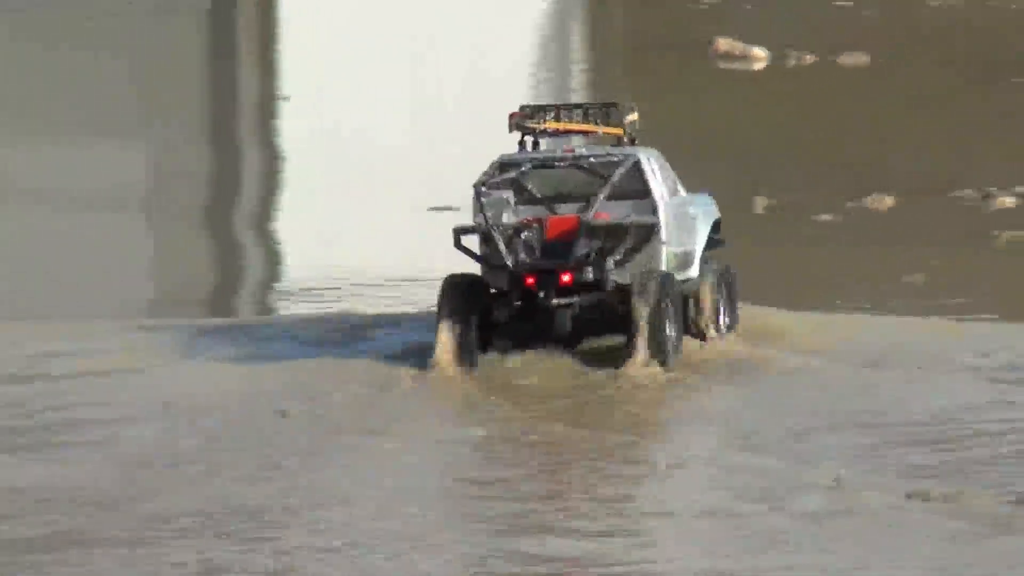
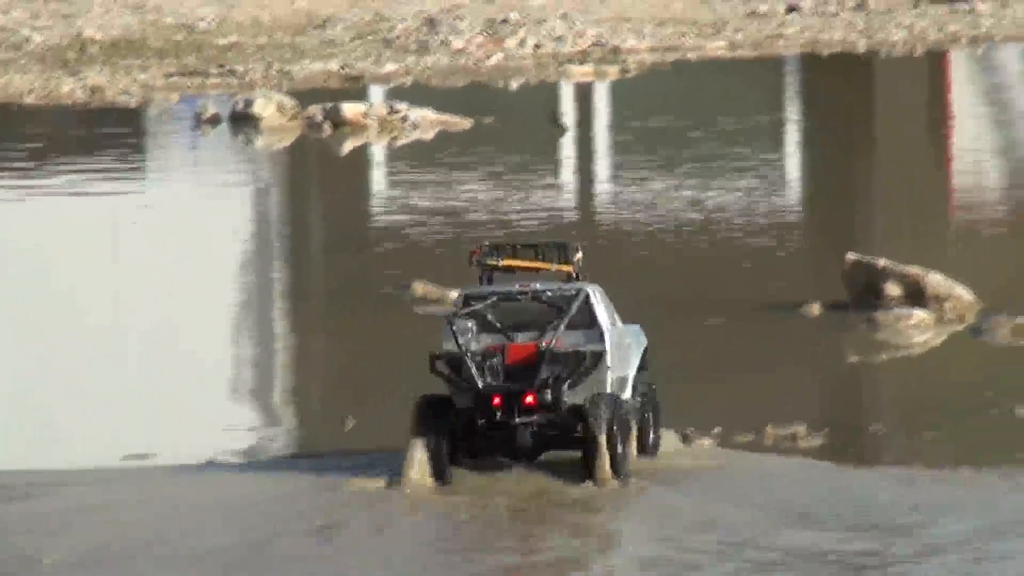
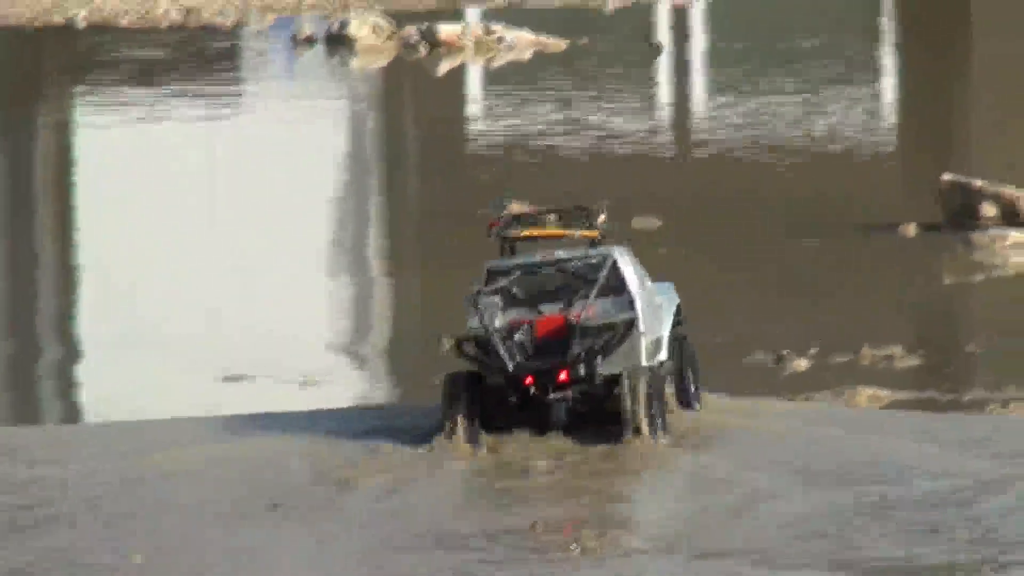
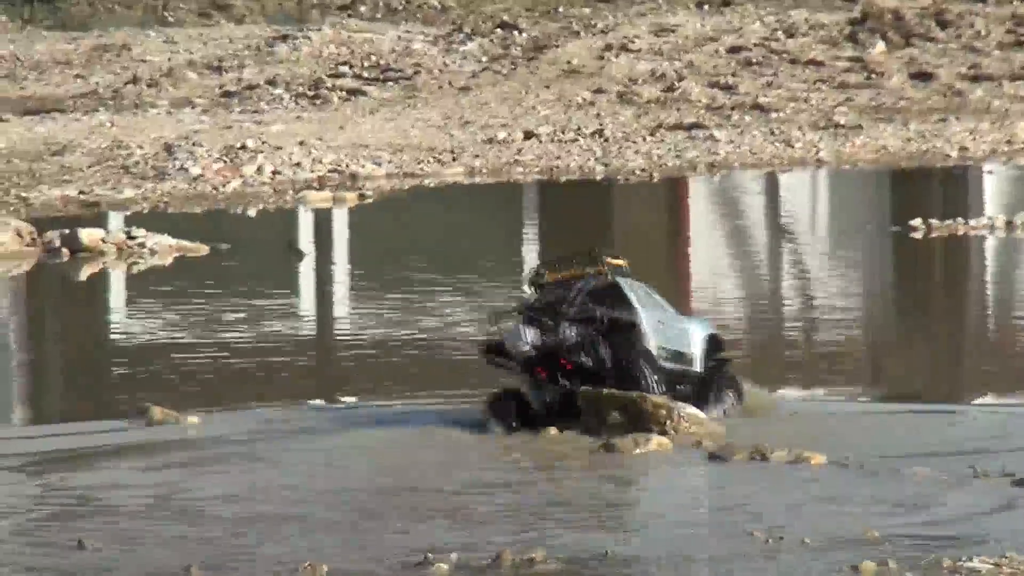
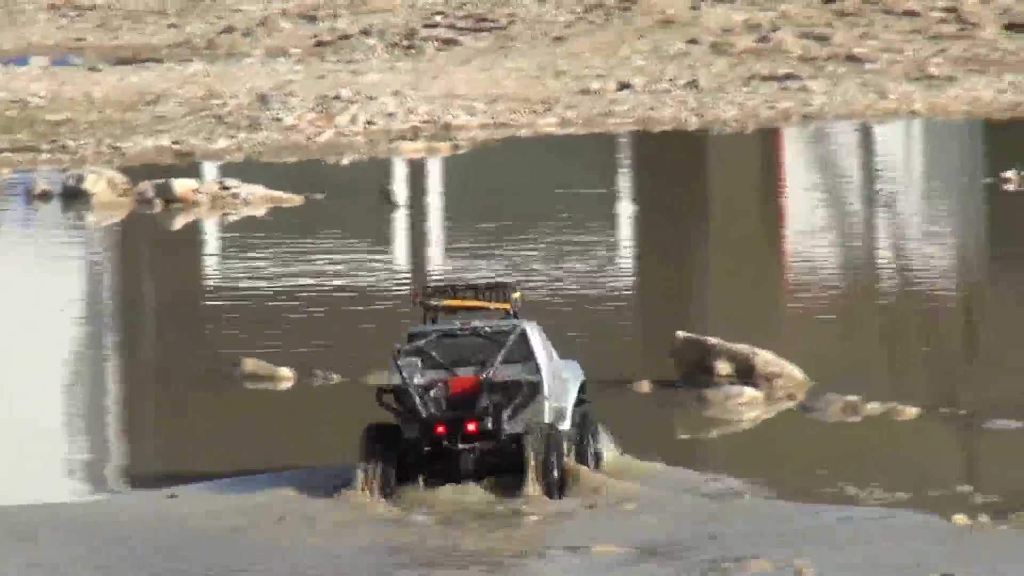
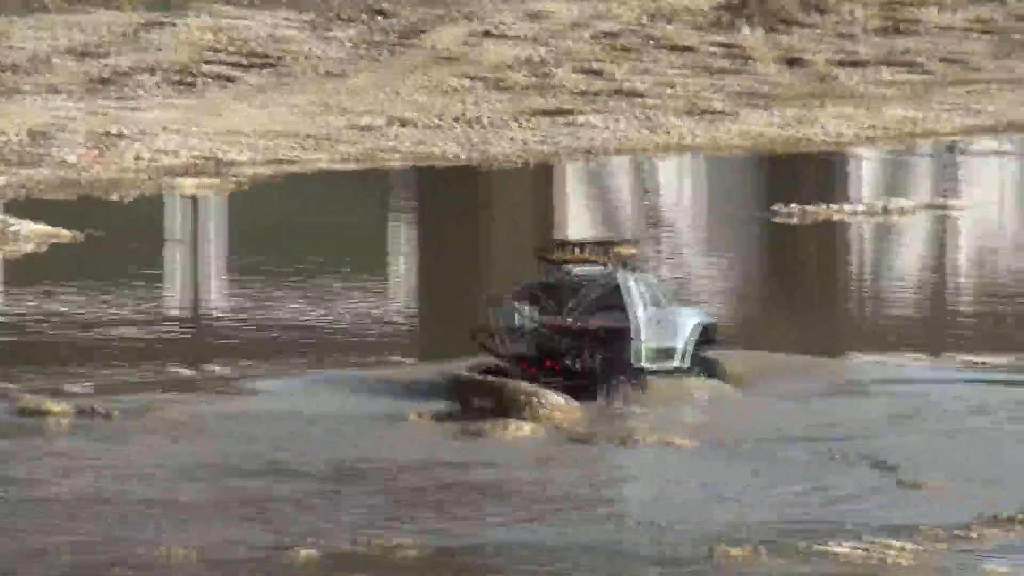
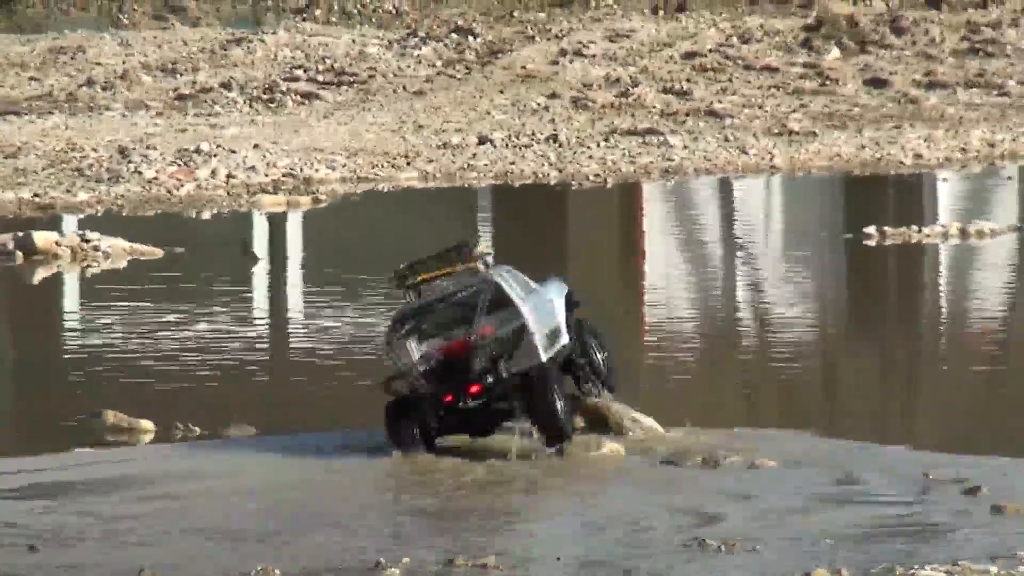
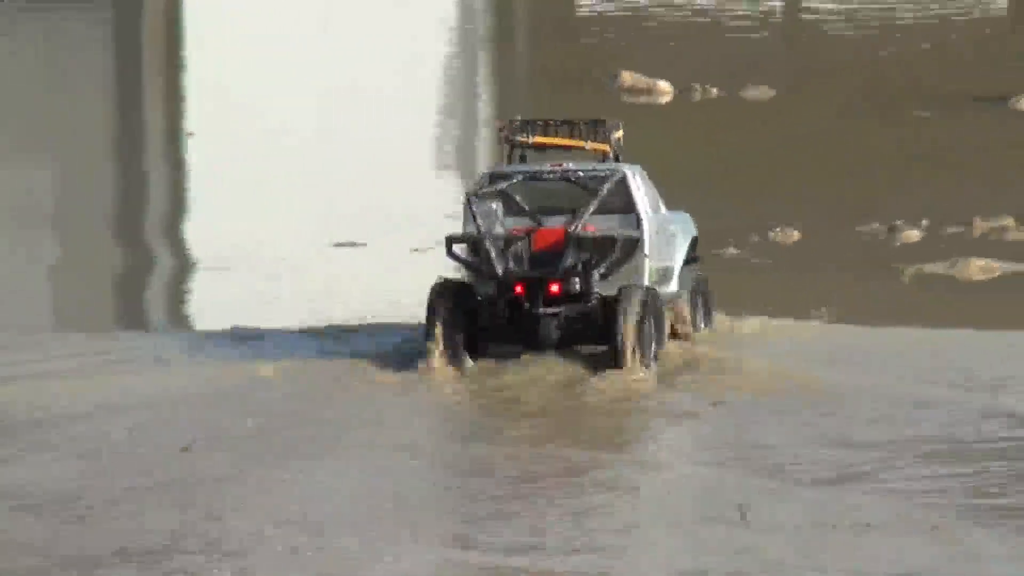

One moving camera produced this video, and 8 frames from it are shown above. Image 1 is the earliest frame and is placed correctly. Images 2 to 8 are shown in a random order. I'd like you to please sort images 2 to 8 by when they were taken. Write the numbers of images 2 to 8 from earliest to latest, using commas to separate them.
8, 3, 2, 5, 7, 4, 6
